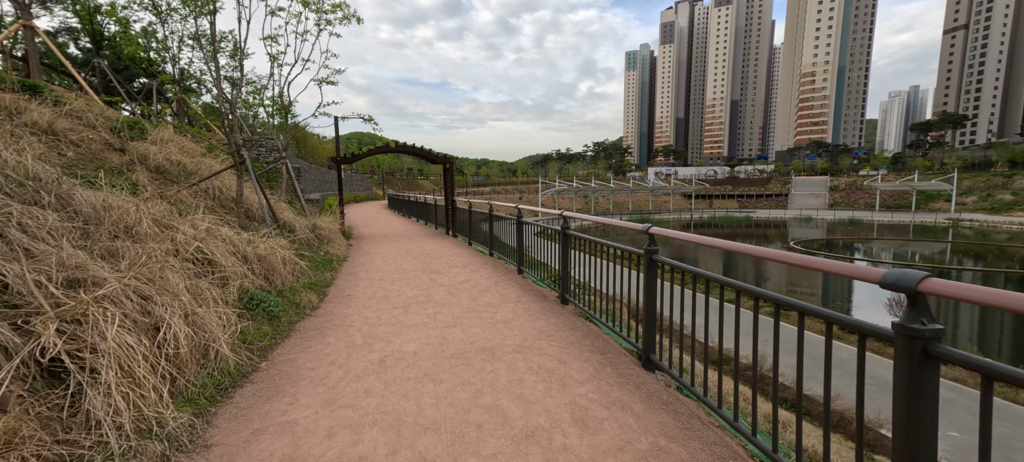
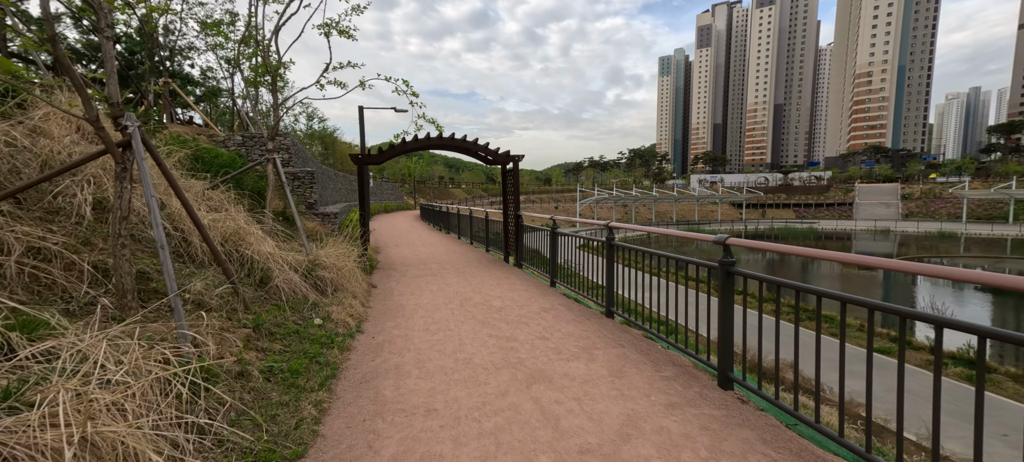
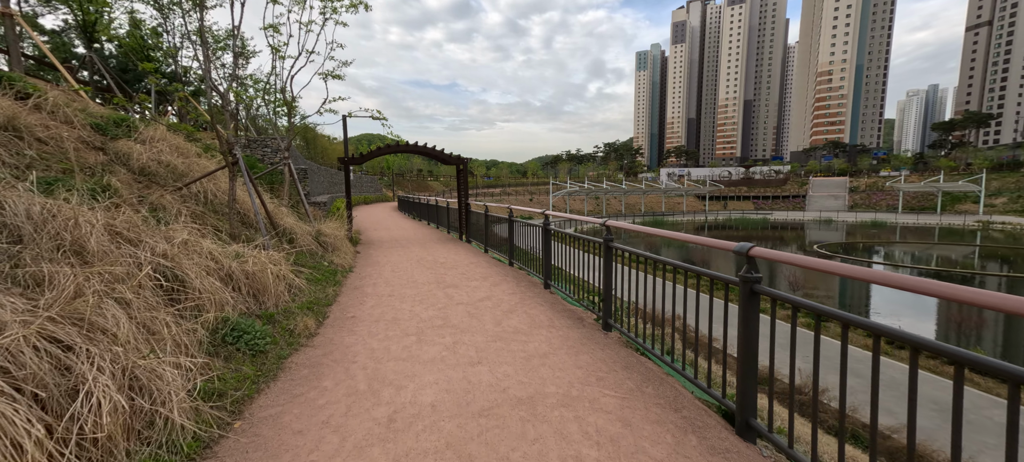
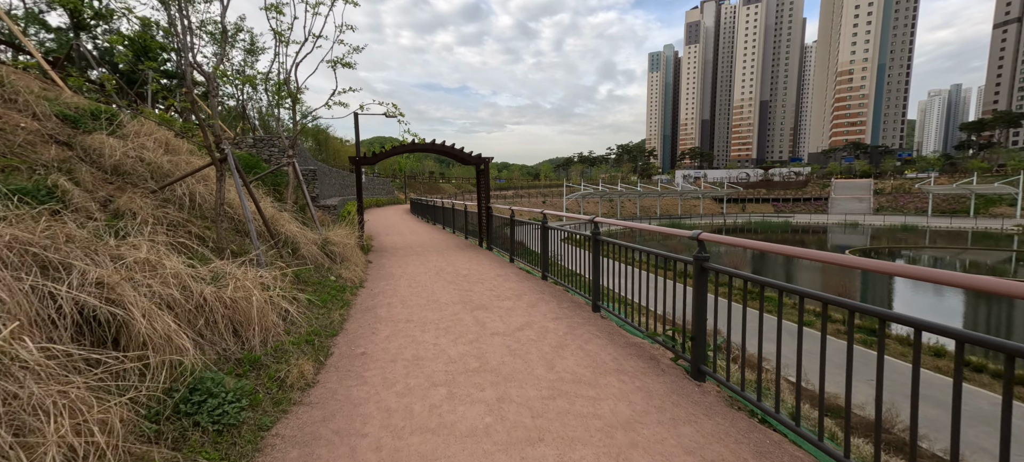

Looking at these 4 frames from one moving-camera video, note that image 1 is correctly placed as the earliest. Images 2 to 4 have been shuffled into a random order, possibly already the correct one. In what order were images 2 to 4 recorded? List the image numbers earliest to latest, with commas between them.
3, 4, 2
